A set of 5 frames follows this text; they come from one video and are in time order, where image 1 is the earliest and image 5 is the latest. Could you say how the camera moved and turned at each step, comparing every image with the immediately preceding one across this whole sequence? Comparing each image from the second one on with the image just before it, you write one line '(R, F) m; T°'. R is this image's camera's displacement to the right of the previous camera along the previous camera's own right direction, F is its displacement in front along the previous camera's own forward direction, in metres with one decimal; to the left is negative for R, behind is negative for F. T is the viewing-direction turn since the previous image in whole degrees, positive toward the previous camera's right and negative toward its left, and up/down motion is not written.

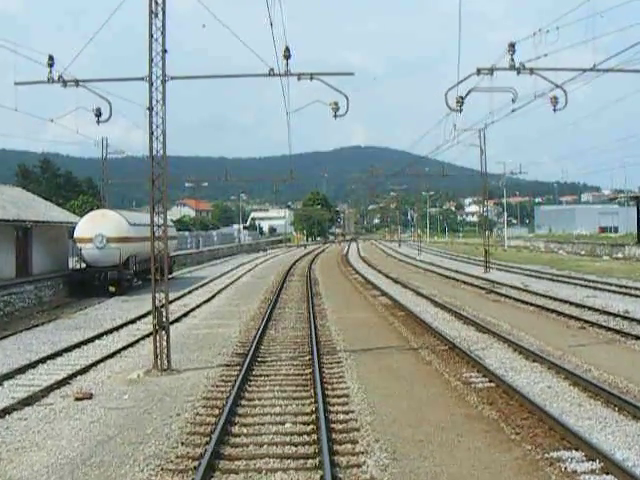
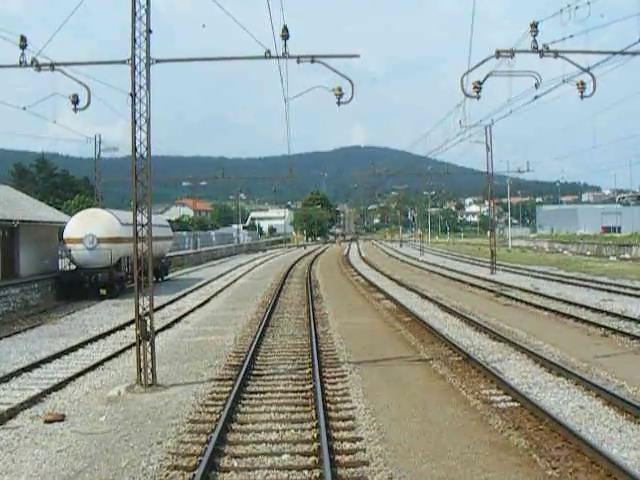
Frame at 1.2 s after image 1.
(0.0, +1.6) m; 0°
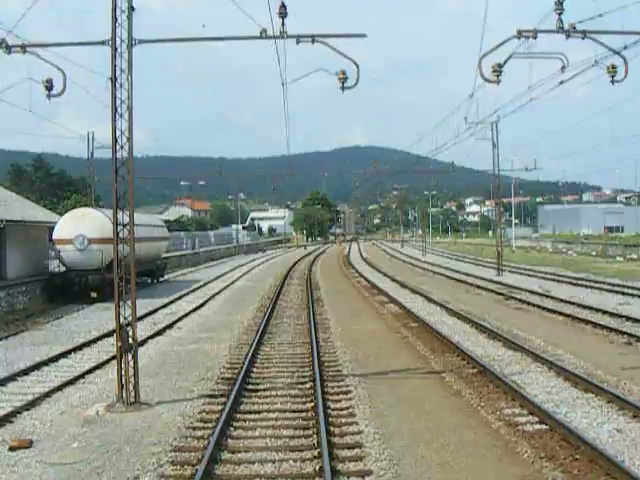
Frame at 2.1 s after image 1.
(0.0, +1.4) m; 0°
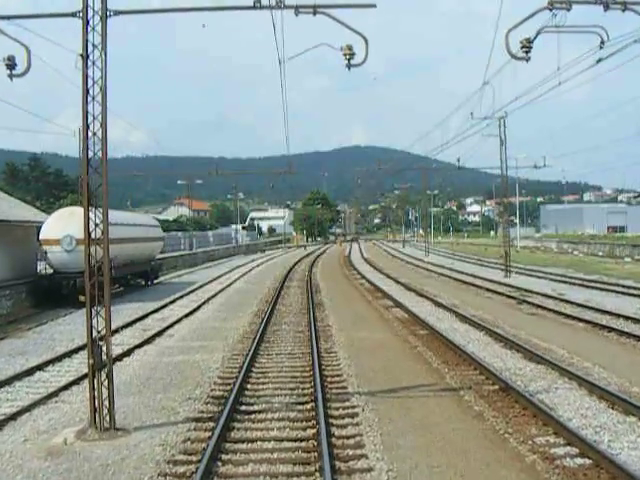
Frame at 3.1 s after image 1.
(0.0, +1.6) m; 0°
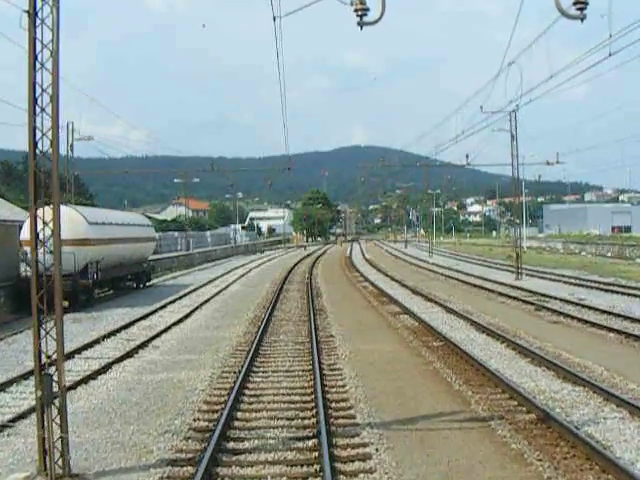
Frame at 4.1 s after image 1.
(0.0, +2.1) m; 0°
